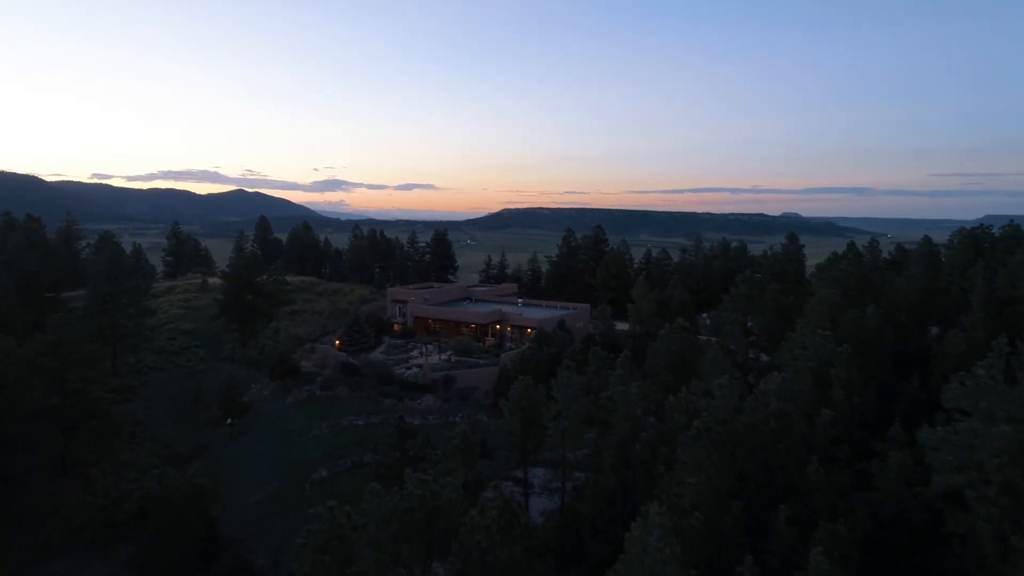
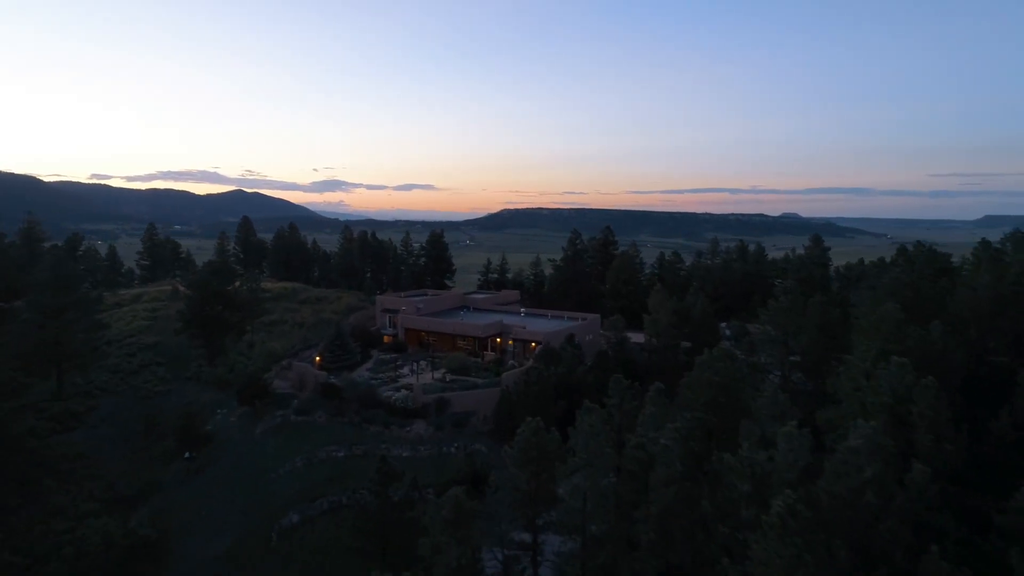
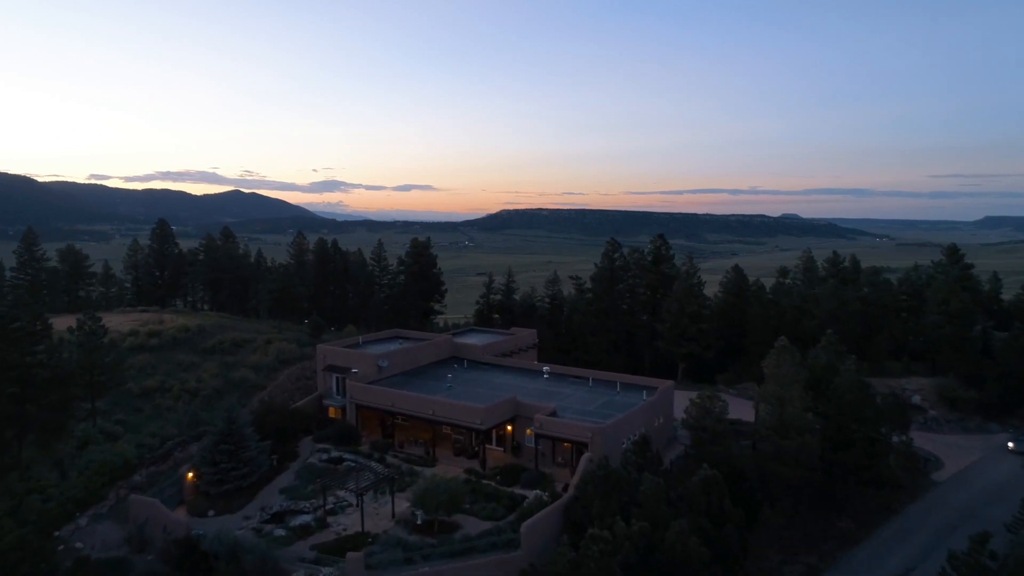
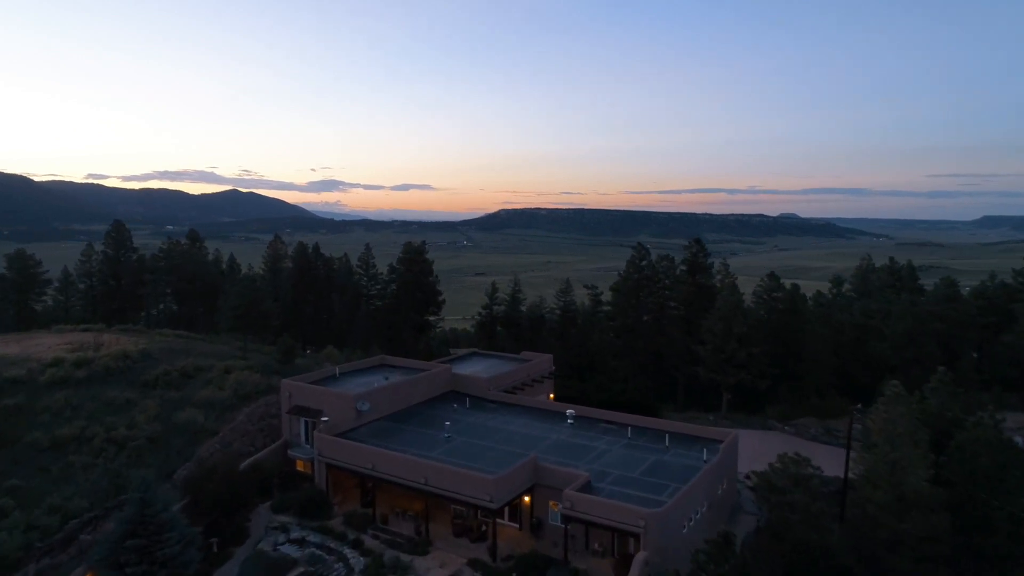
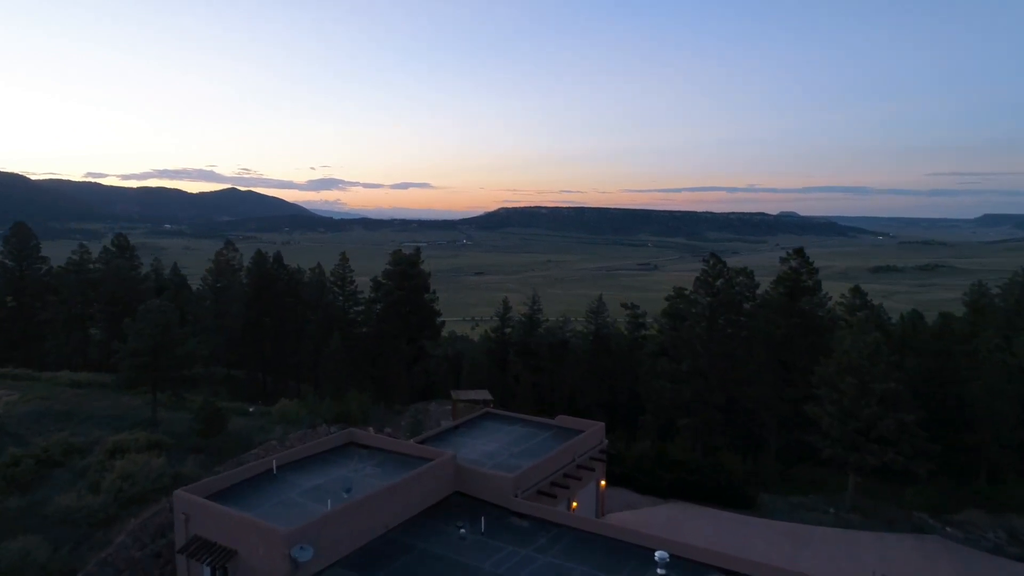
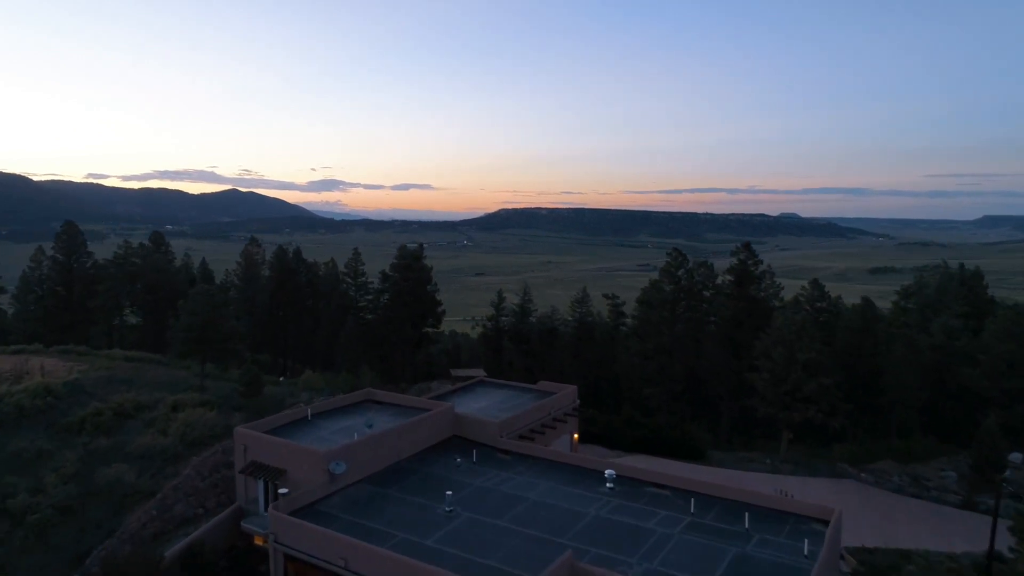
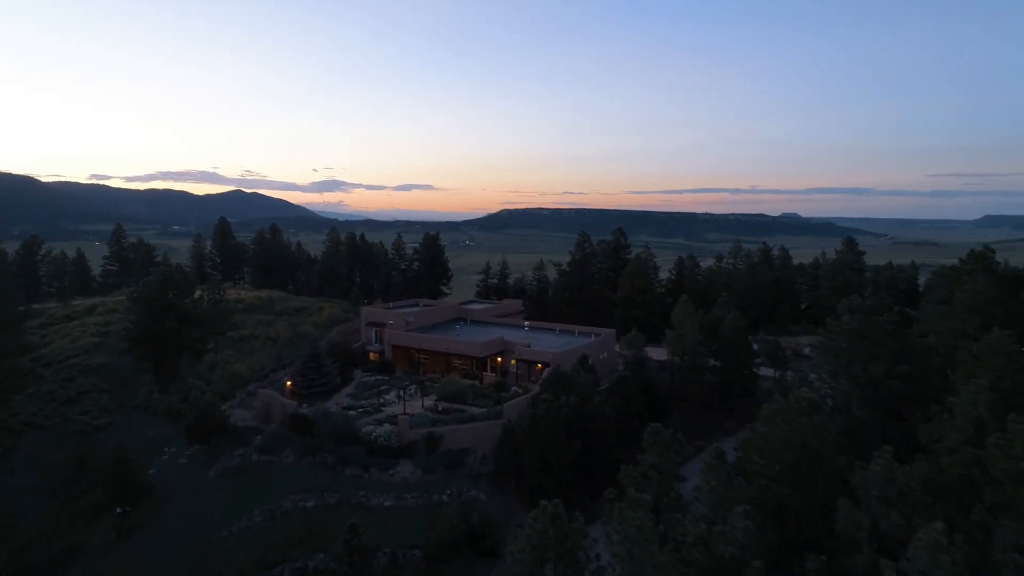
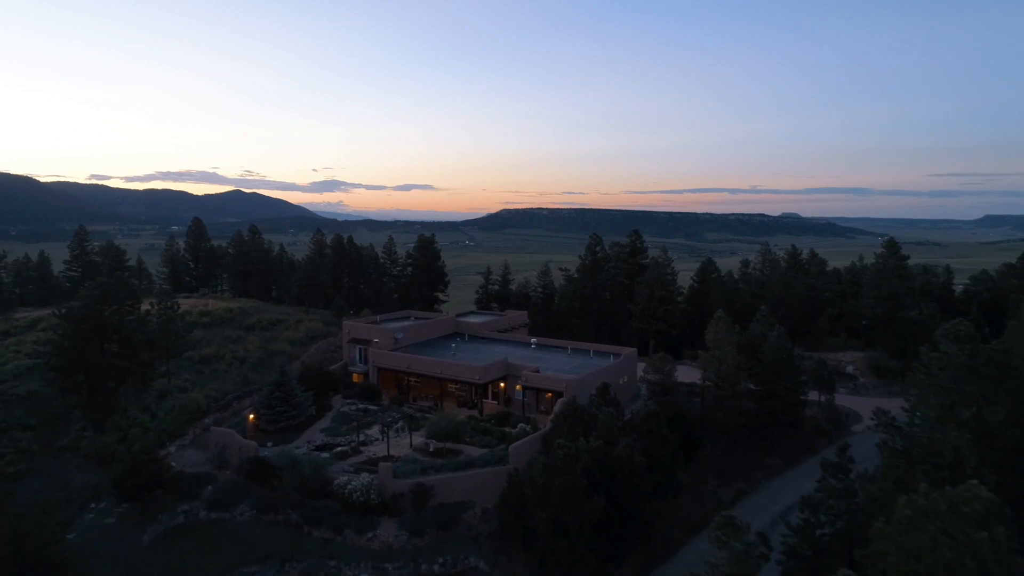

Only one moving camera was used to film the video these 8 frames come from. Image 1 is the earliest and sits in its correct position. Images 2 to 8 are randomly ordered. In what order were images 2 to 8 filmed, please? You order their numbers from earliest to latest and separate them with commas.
2, 7, 8, 3, 4, 6, 5
